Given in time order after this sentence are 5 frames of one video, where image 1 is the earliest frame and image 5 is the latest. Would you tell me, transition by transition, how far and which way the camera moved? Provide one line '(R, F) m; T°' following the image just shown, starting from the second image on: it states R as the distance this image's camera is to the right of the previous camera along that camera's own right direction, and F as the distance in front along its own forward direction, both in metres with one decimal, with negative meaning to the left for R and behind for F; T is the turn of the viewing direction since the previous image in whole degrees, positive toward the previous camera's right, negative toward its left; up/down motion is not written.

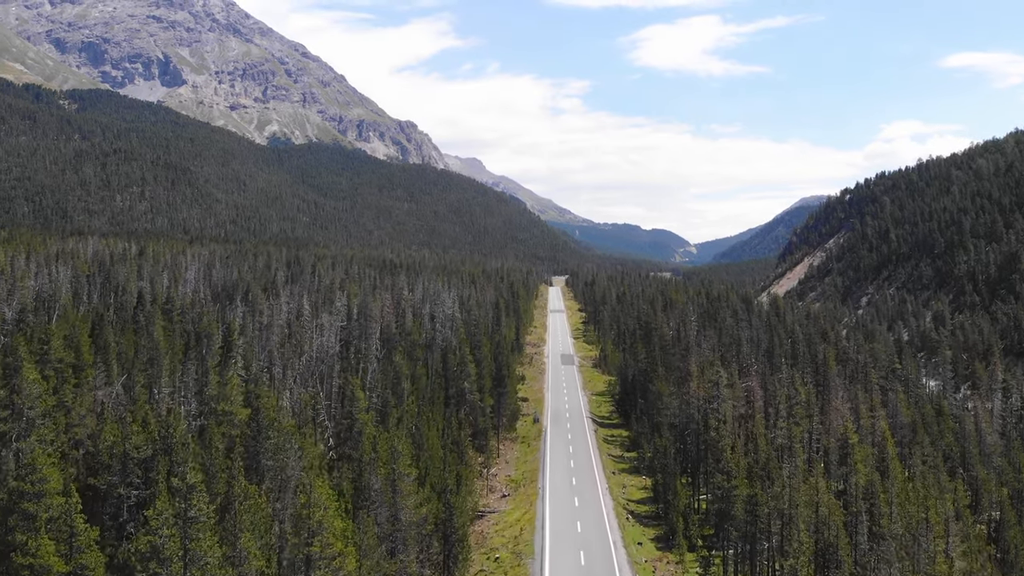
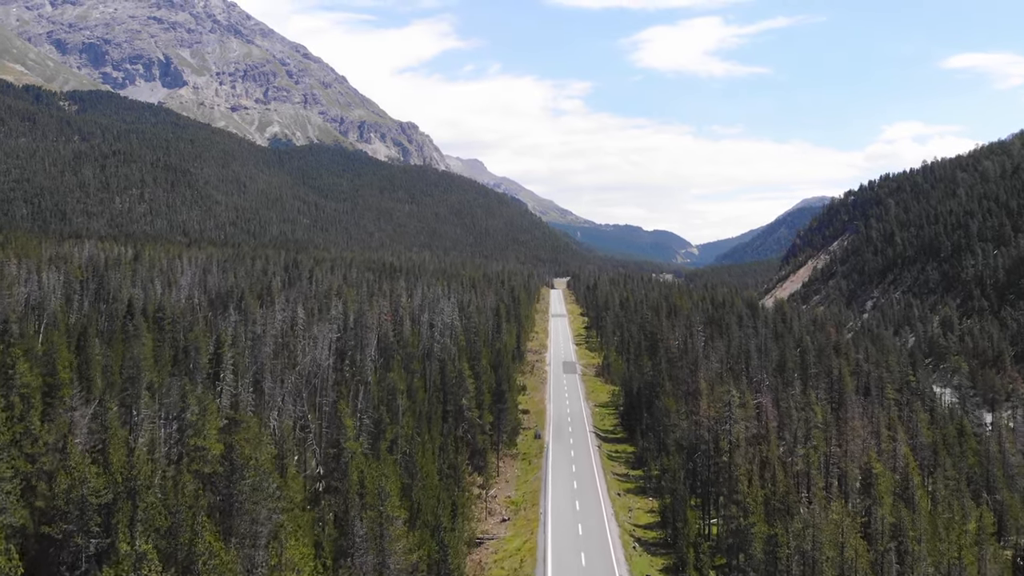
(+0.1, +3.1) m; 0°
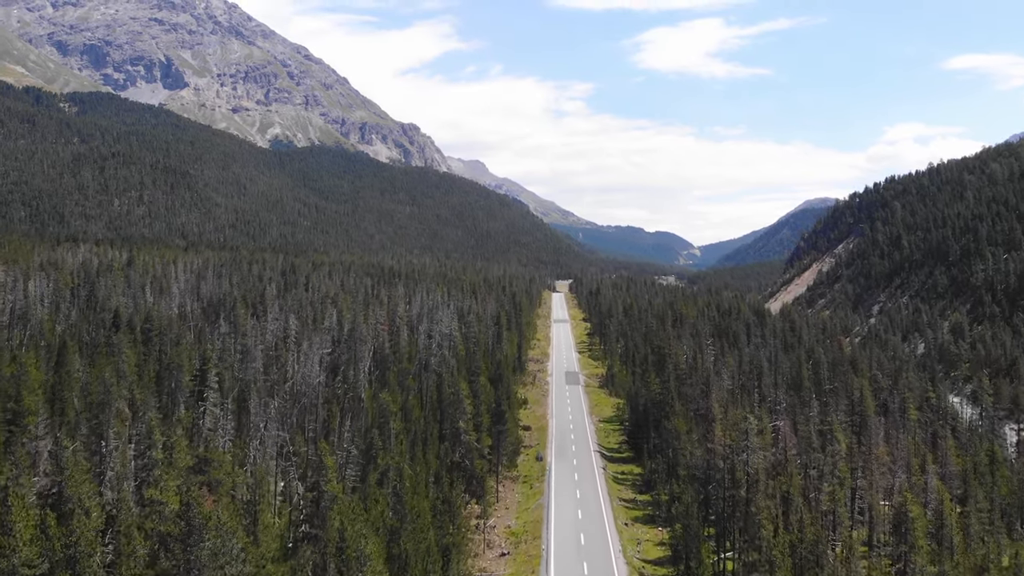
(+0.1, +4.0) m; 0°
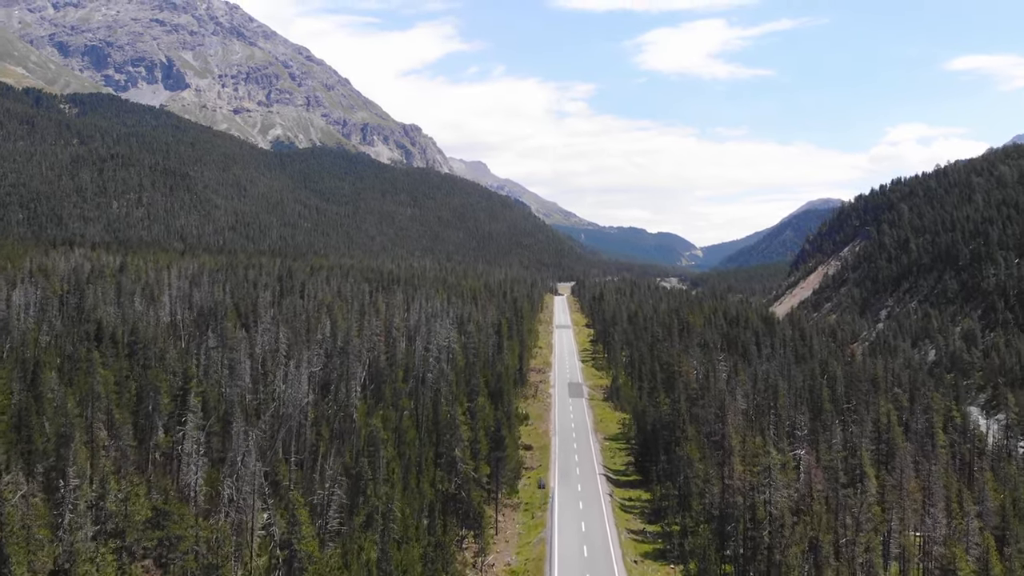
(+0.2, +4.5) m; 0°
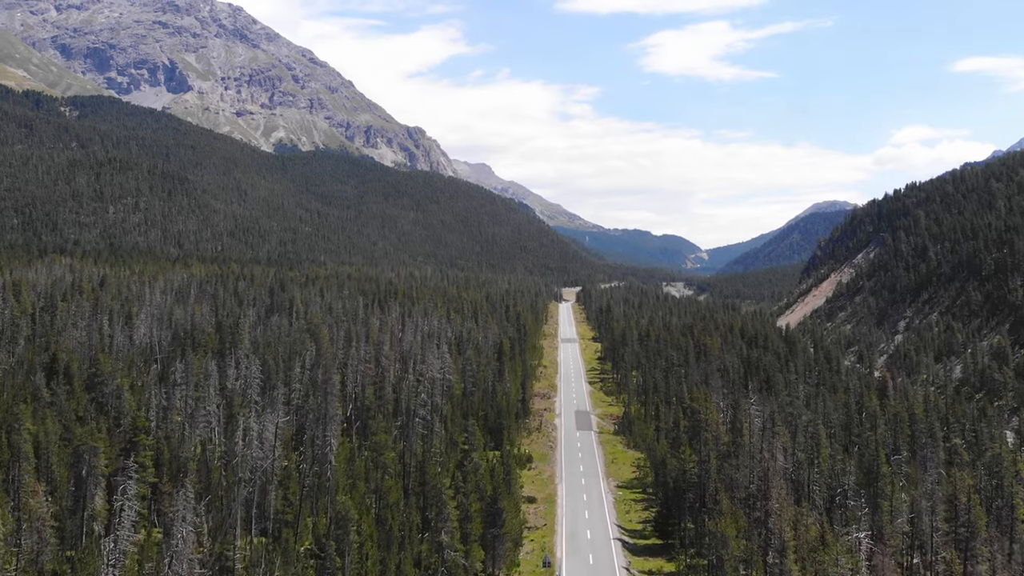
(+0.4, +10.1) m; 0°
